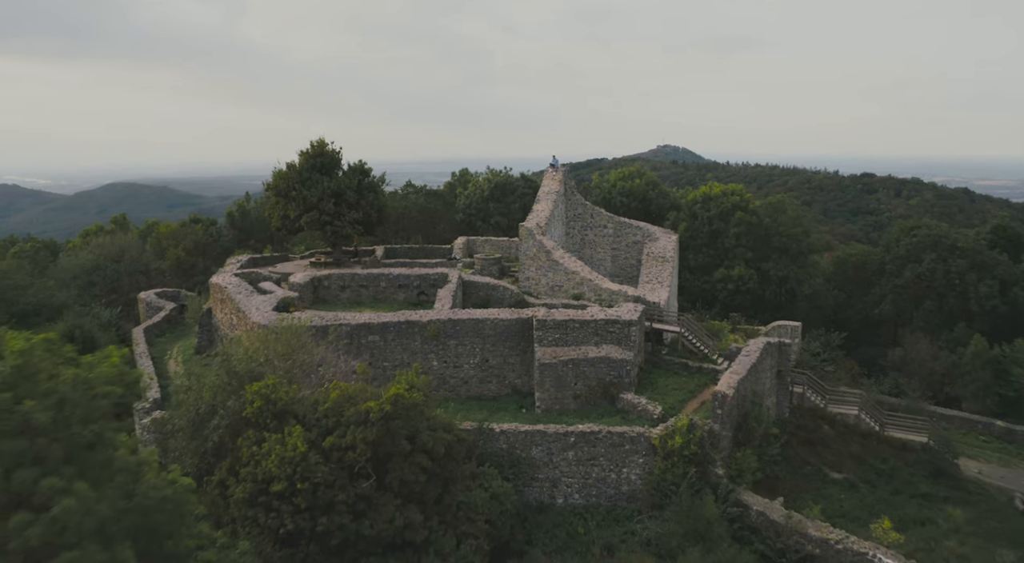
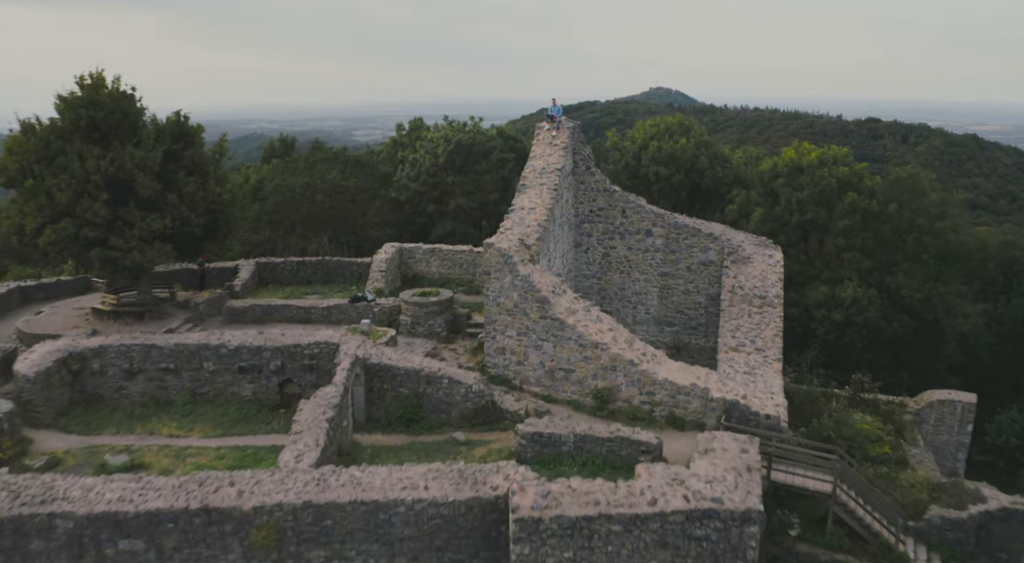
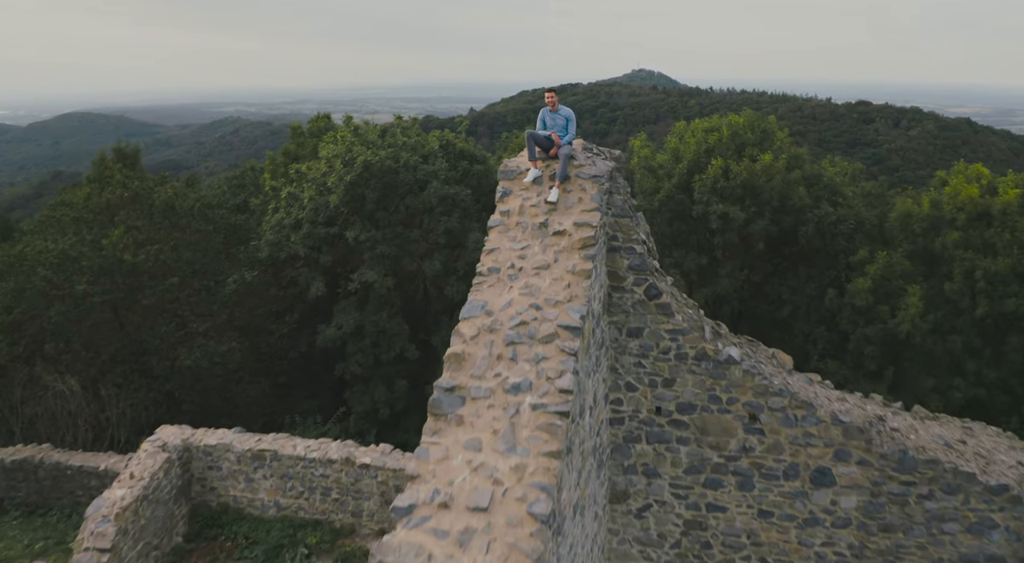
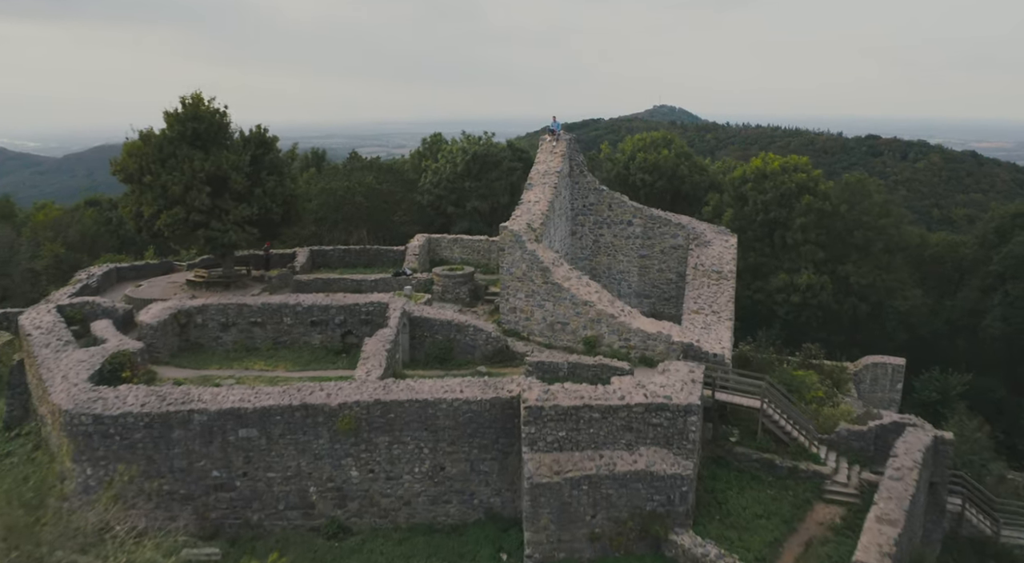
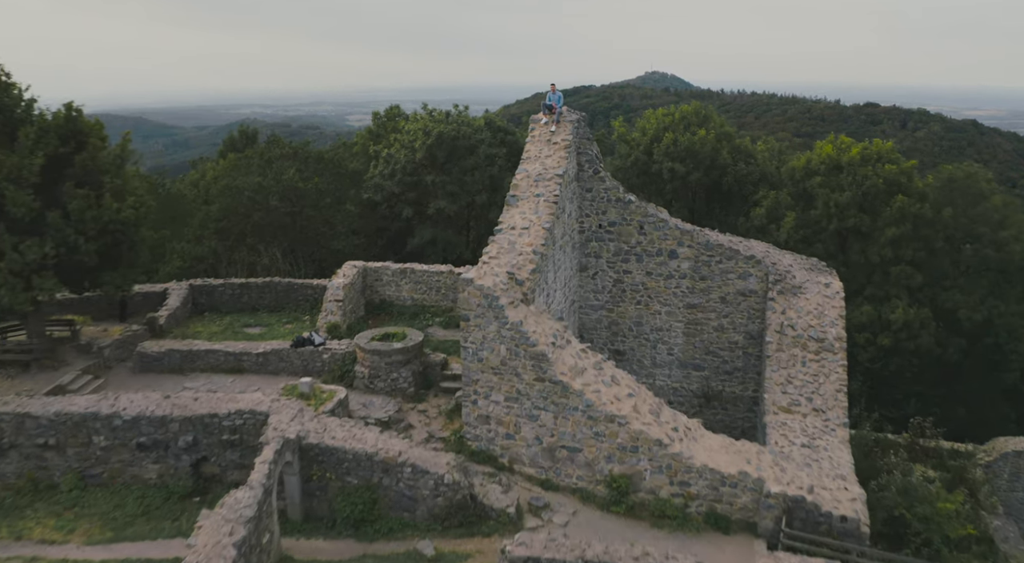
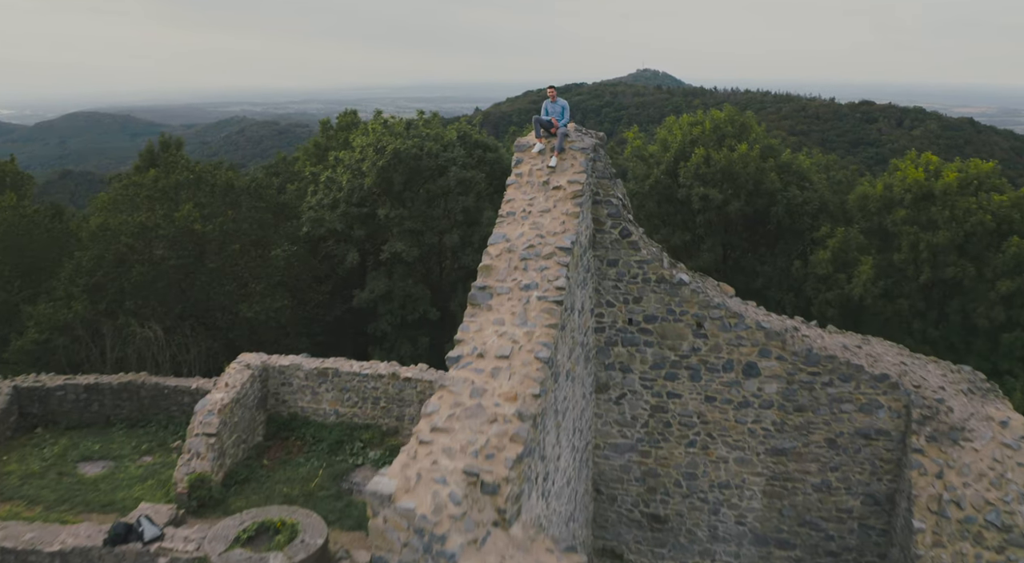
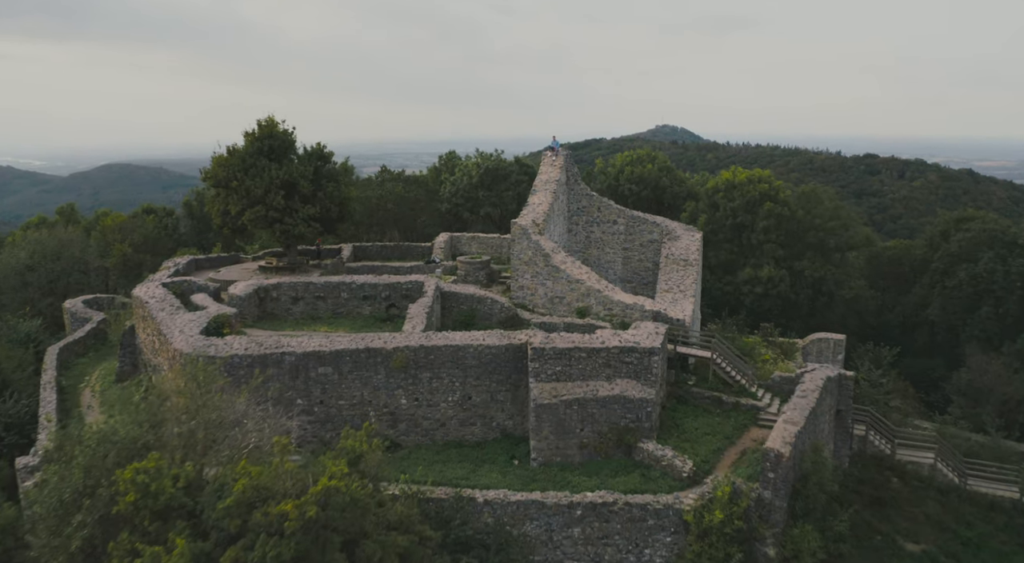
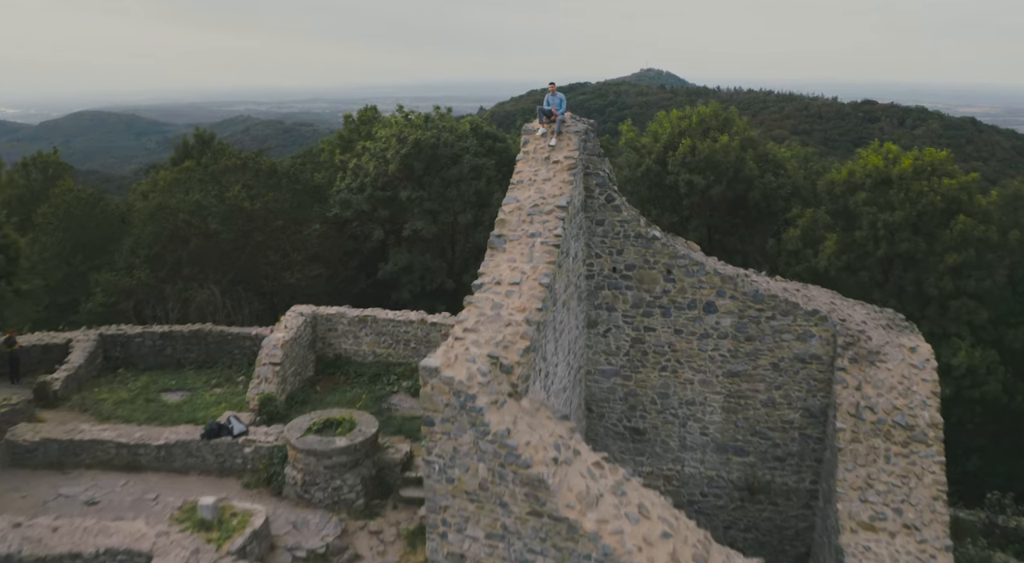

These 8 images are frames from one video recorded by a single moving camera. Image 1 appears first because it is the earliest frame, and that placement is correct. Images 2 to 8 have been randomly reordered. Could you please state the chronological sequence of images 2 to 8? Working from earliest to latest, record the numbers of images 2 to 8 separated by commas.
7, 4, 2, 5, 8, 6, 3
